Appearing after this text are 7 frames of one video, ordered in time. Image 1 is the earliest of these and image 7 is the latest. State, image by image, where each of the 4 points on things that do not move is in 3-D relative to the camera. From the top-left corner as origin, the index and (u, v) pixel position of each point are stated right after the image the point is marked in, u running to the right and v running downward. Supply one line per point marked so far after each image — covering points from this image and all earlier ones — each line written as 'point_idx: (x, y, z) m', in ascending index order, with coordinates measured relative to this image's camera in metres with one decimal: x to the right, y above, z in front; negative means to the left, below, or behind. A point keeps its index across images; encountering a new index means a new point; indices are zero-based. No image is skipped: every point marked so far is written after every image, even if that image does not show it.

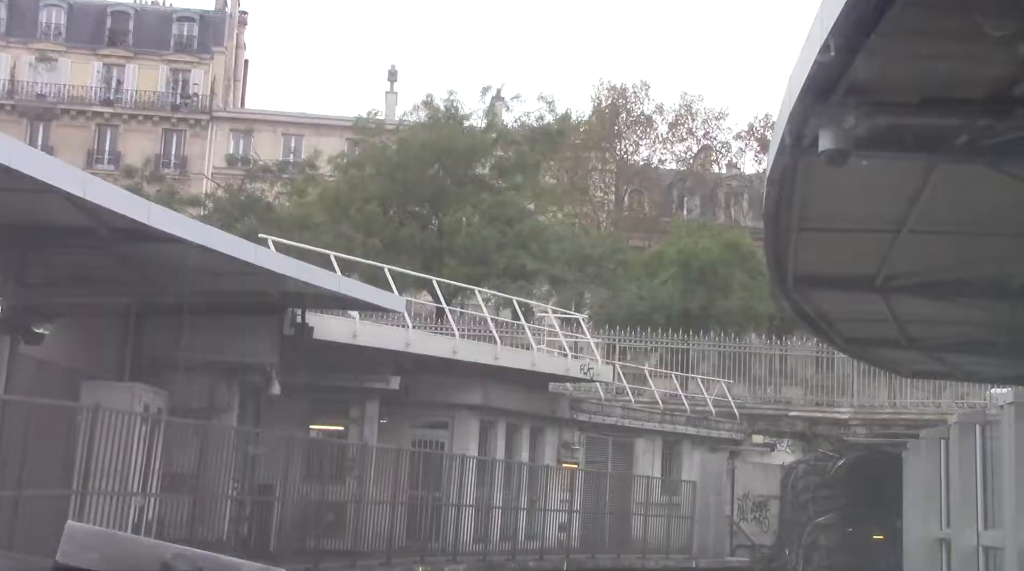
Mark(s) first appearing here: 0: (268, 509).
0: (-2.1, -1.9, +12.3) m
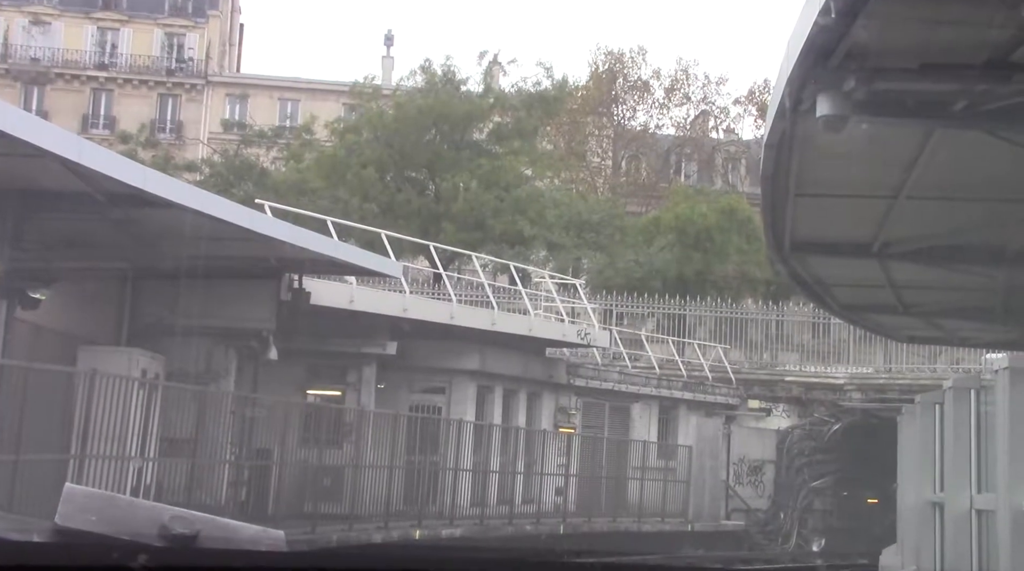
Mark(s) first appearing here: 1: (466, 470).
0: (-2.2, -1.6, +12.3) m
1: (-0.5, -2.1, +15.9) m
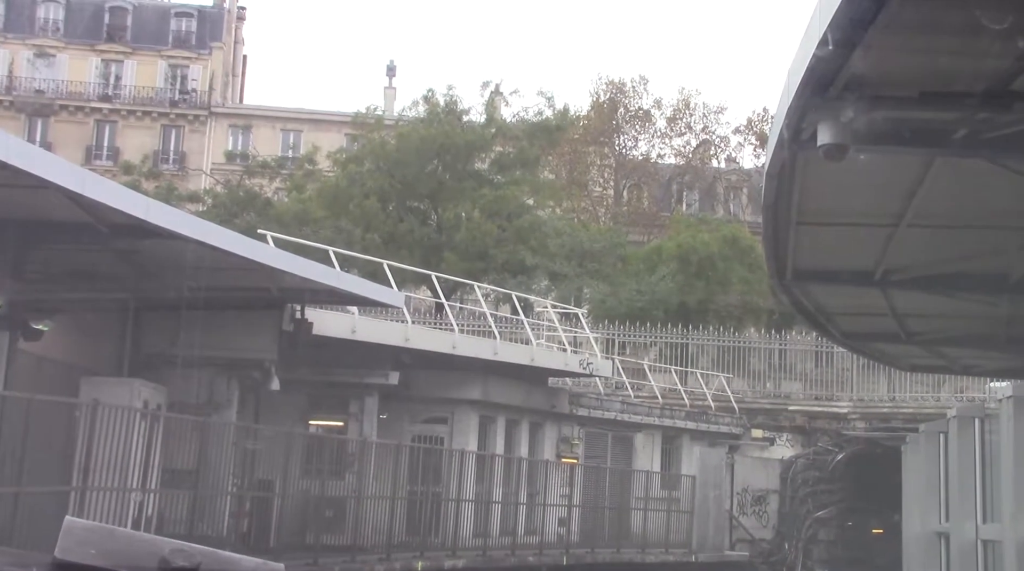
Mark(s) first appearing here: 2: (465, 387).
0: (-2.1, -1.9, +12.3) m
1: (-0.5, -2.4, +15.9) m
2: (-0.6, -1.2, +17.2) m
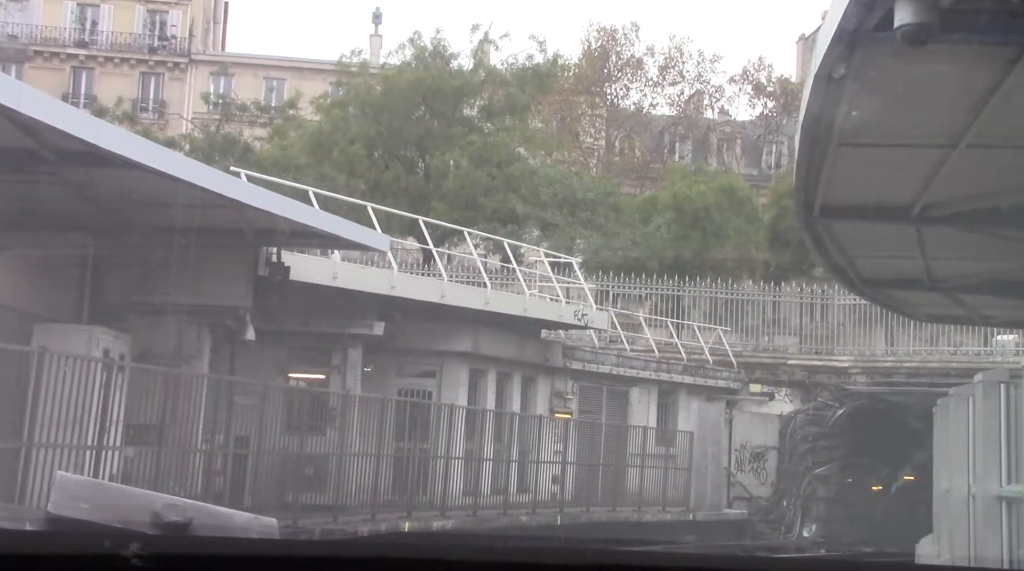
0: (-2.2, -1.4, +11.5) m
1: (-0.6, -1.8, +15.1) m
2: (-0.7, -0.6, +16.4) m
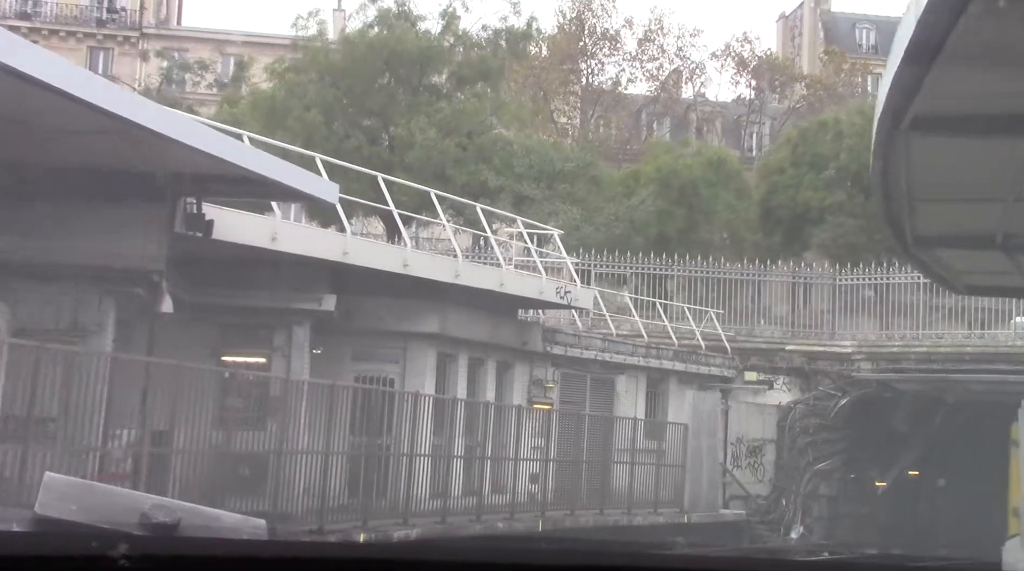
0: (-2.3, -1.2, +9.5) m
1: (-0.8, -1.6, +13.1) m
2: (-0.9, -0.3, +14.3) m
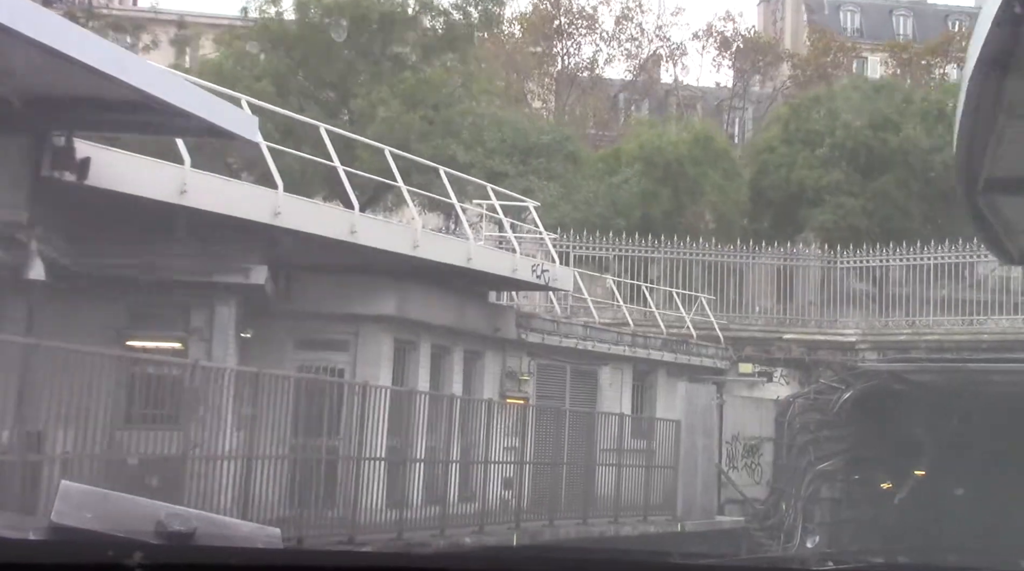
0: (-2.5, -1.0, +7.5) m
1: (-1.1, -1.3, +11.2) m
2: (-1.2, -0.1, +12.4) m
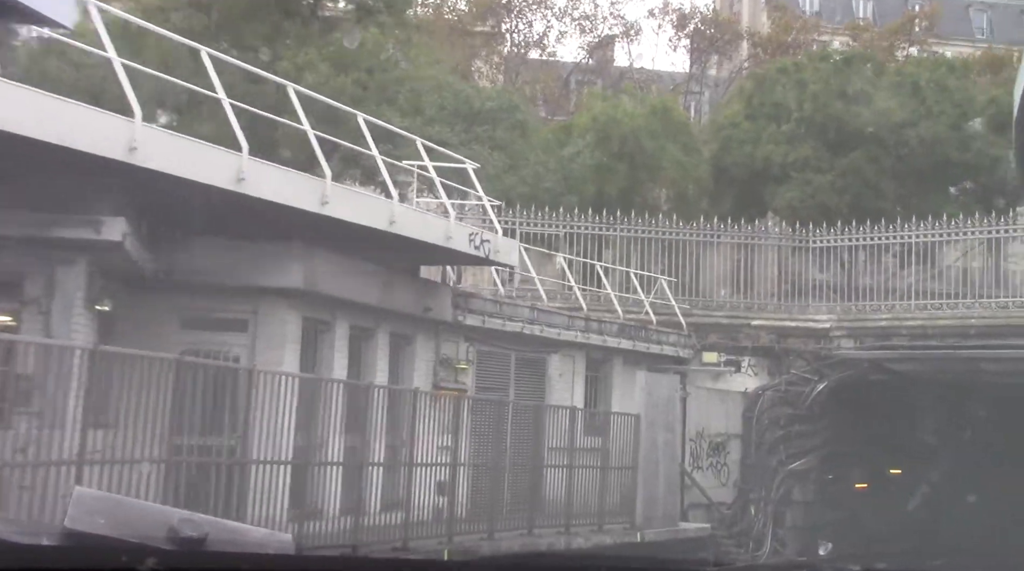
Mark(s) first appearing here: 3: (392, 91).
0: (-2.9, -0.8, +5.6) m
1: (-1.5, -1.1, +9.3) m
2: (-1.7, +0.1, +10.5) m
3: (-1.6, +2.5, +18.1) m
